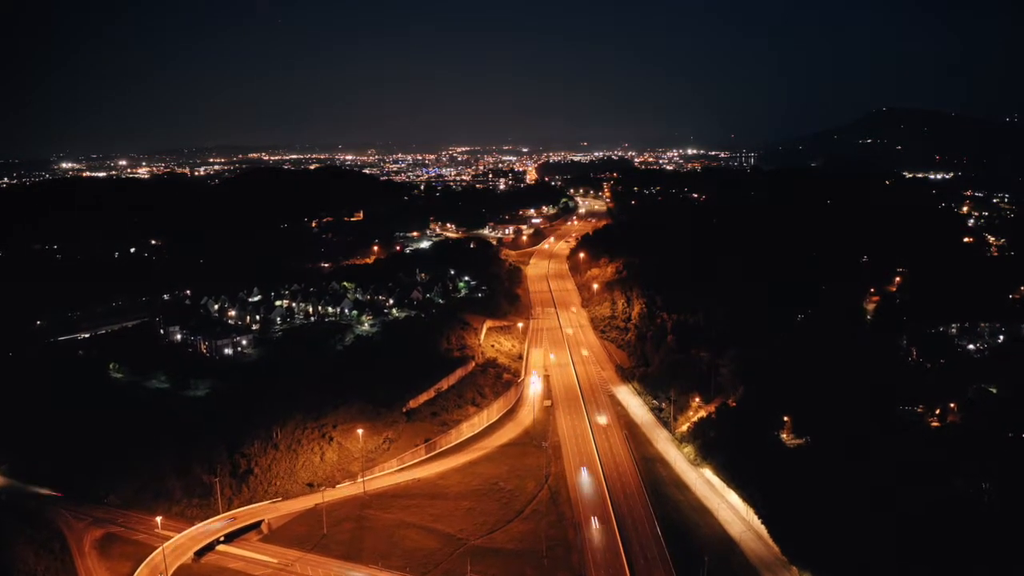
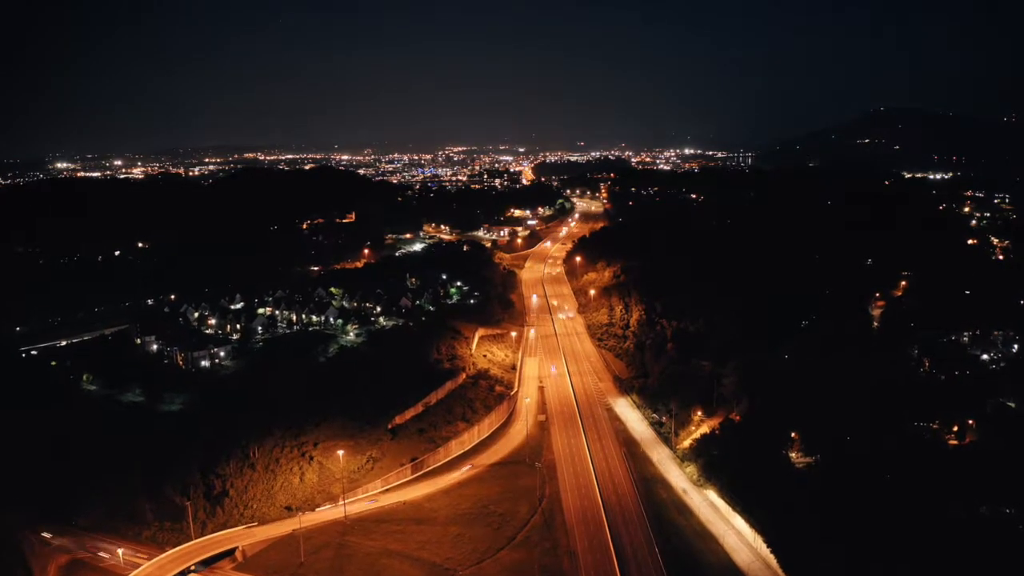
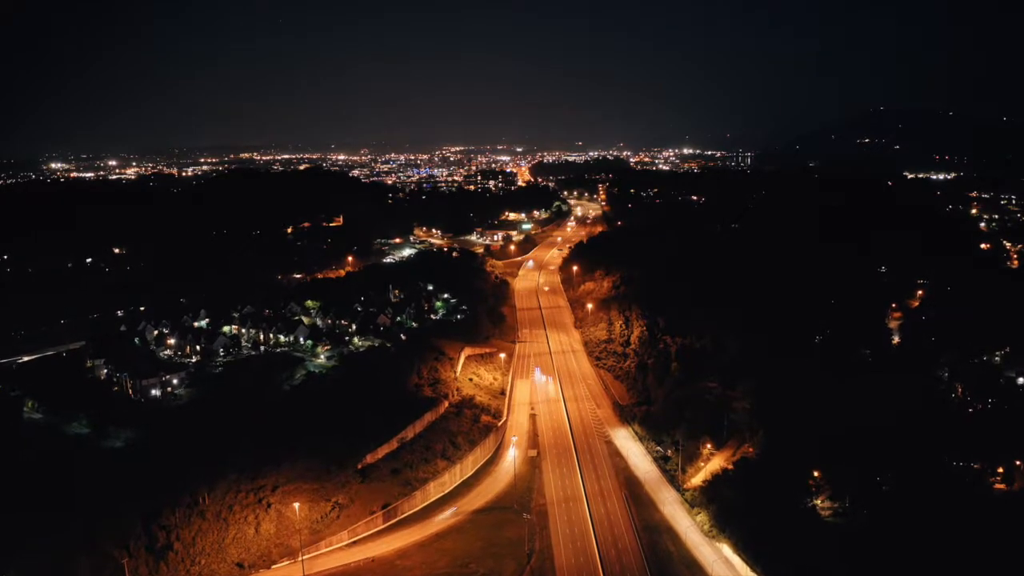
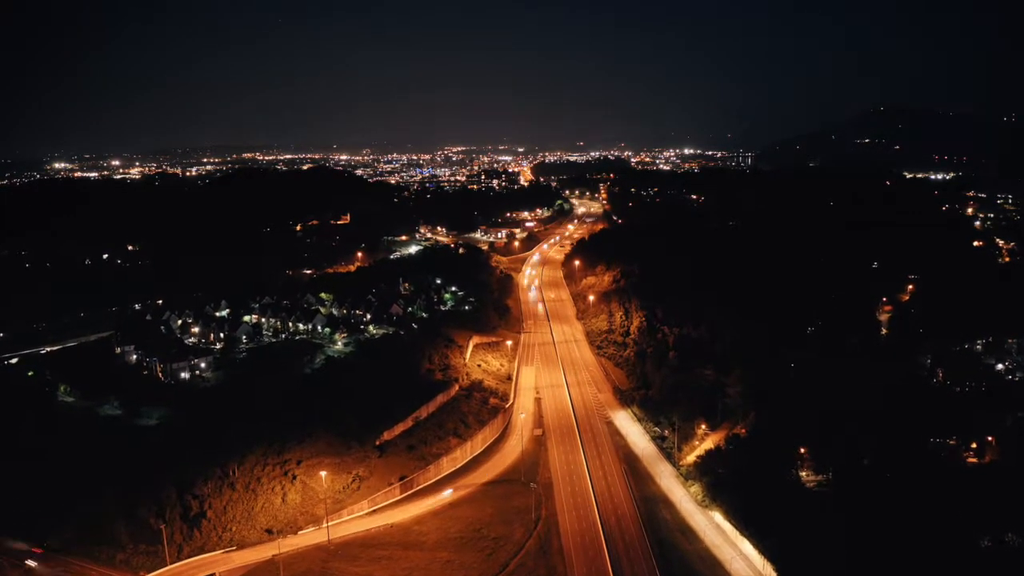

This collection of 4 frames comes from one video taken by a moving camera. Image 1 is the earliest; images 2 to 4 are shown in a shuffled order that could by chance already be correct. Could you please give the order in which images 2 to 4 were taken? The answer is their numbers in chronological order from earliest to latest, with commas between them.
2, 4, 3
